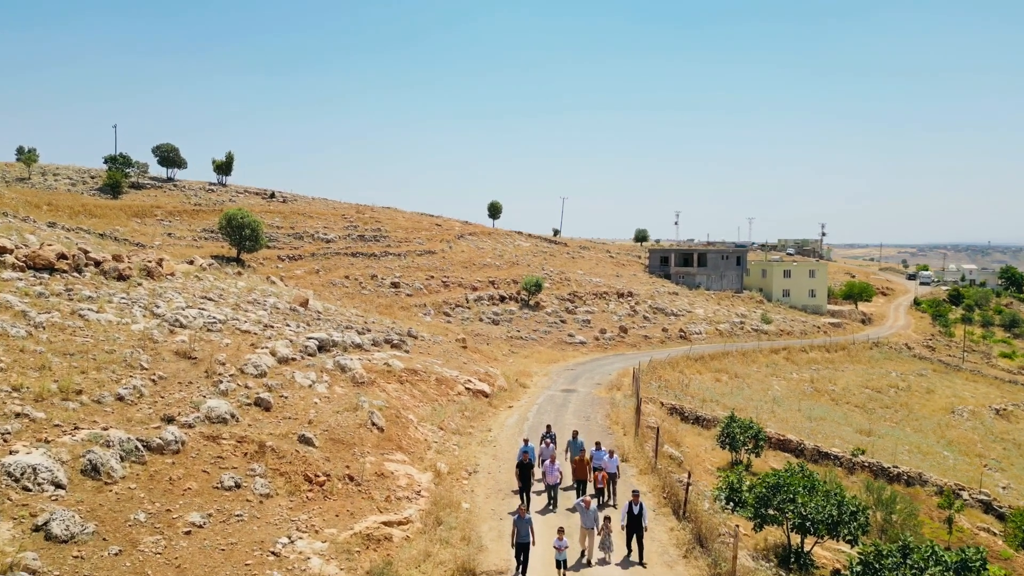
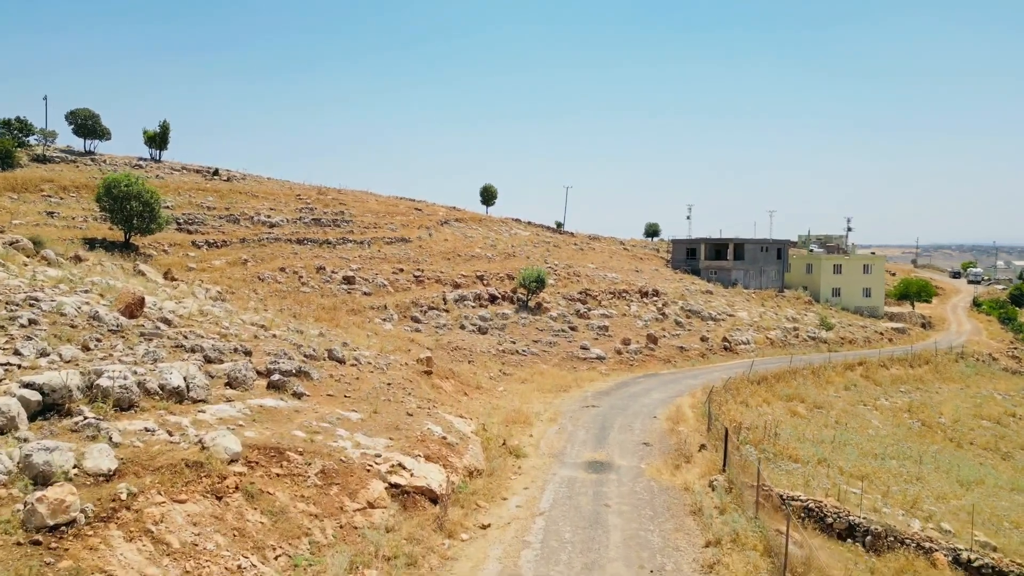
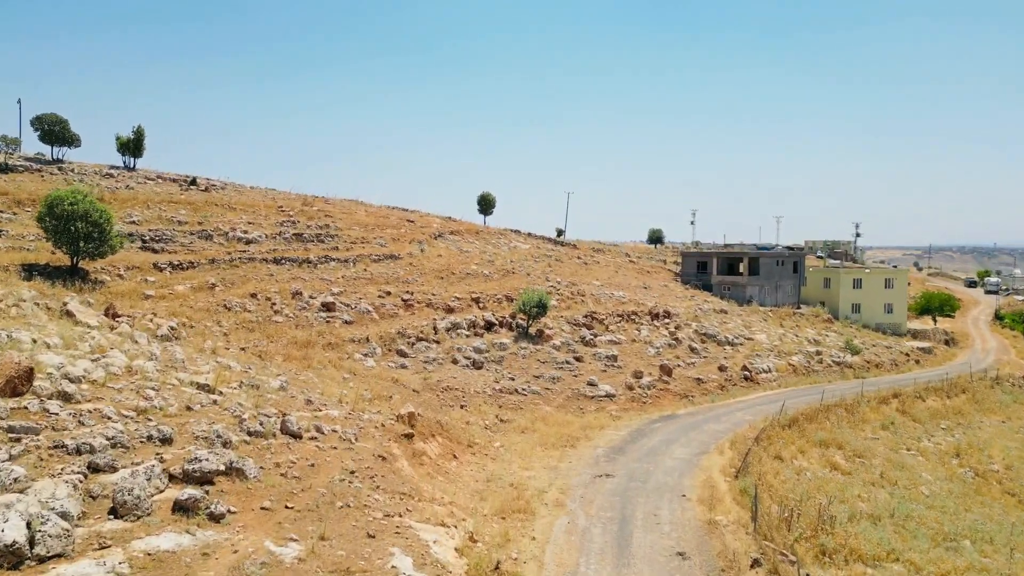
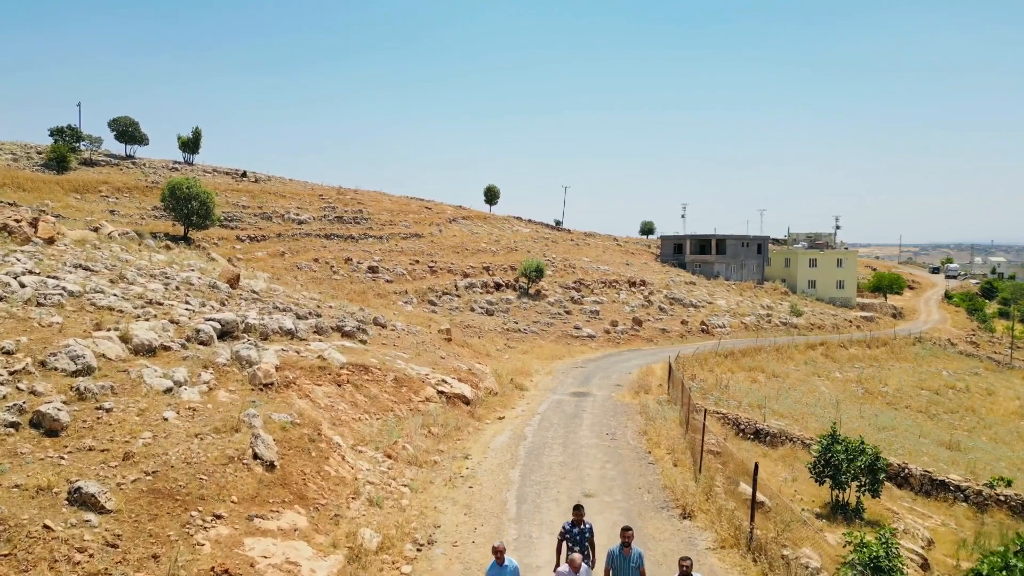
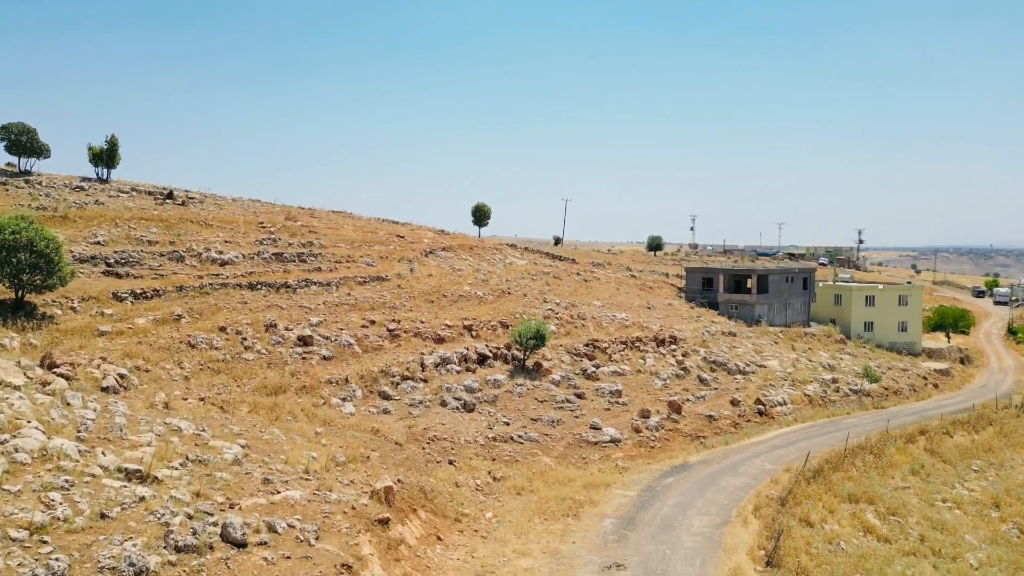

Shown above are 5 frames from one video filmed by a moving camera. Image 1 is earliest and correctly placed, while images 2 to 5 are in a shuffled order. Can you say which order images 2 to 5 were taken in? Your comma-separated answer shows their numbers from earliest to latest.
4, 2, 3, 5
